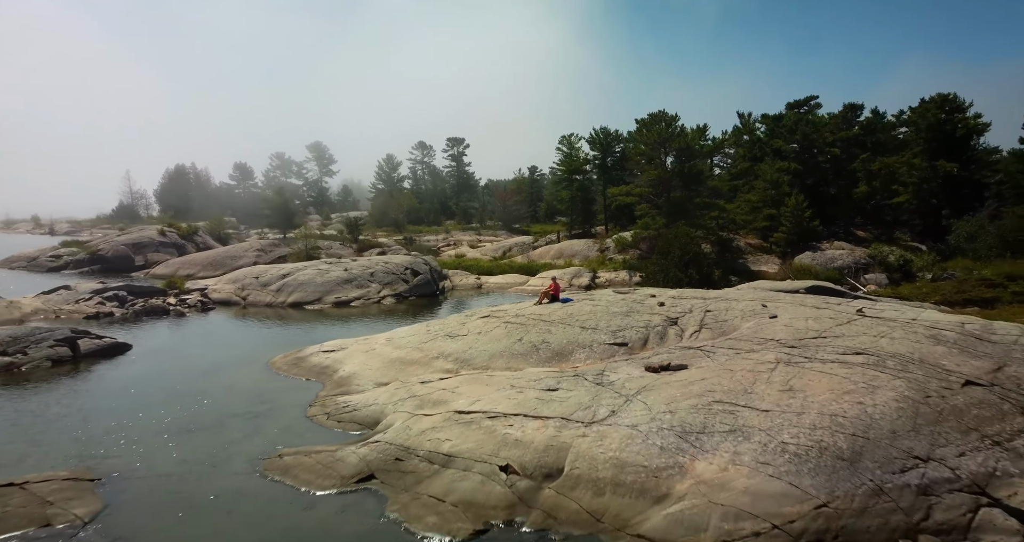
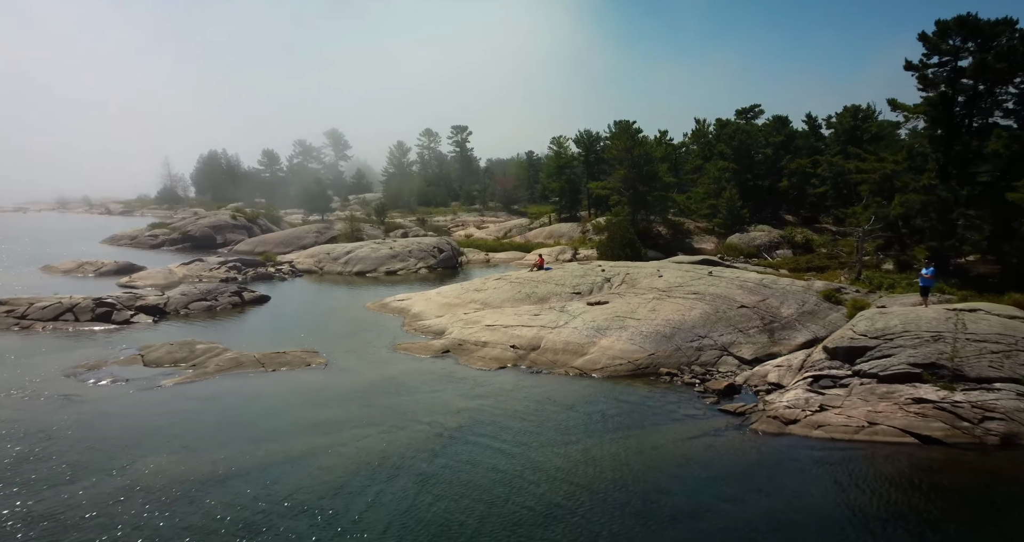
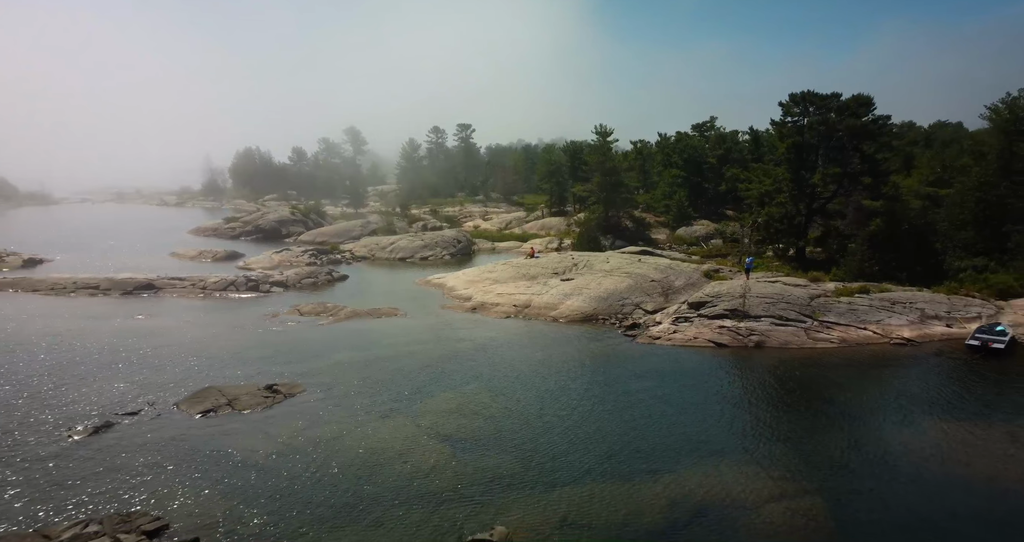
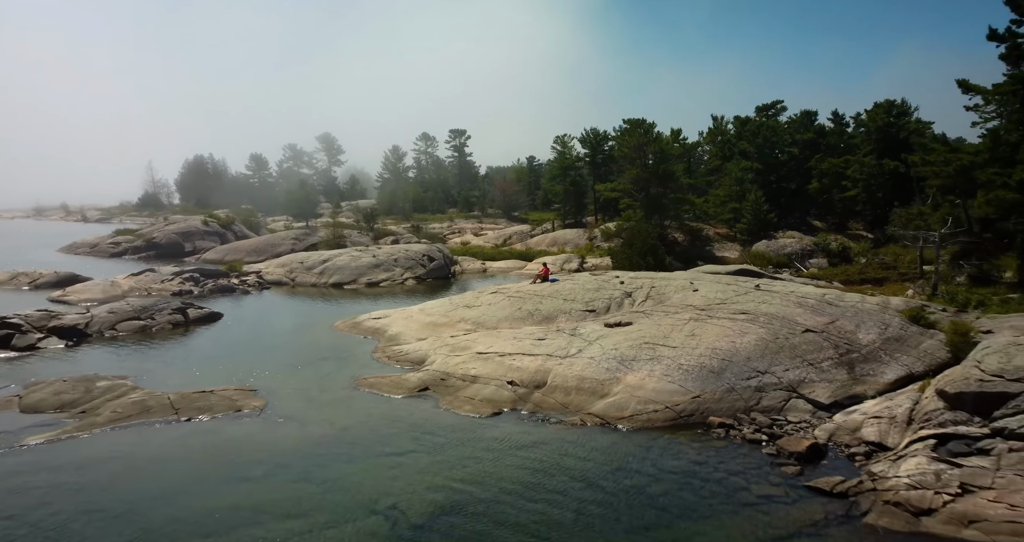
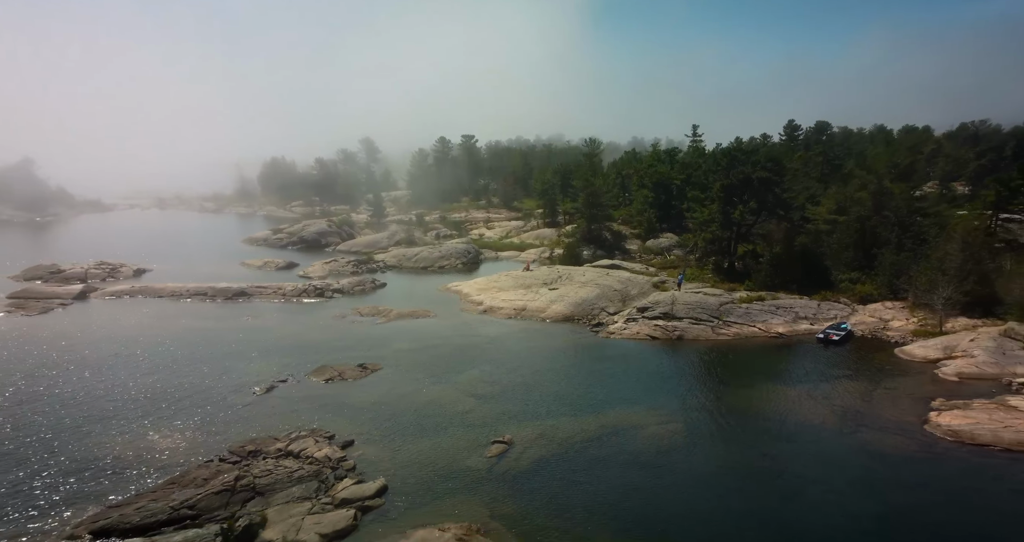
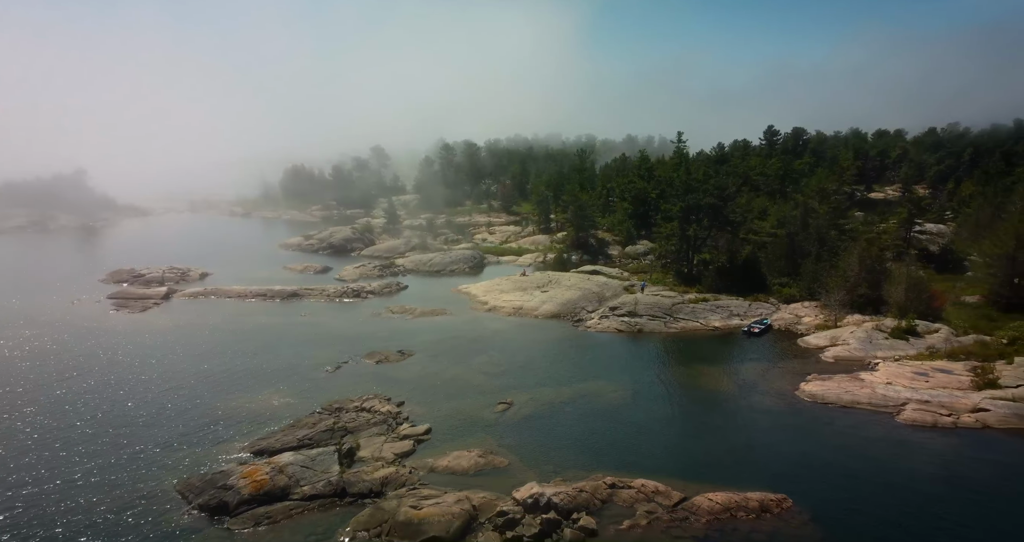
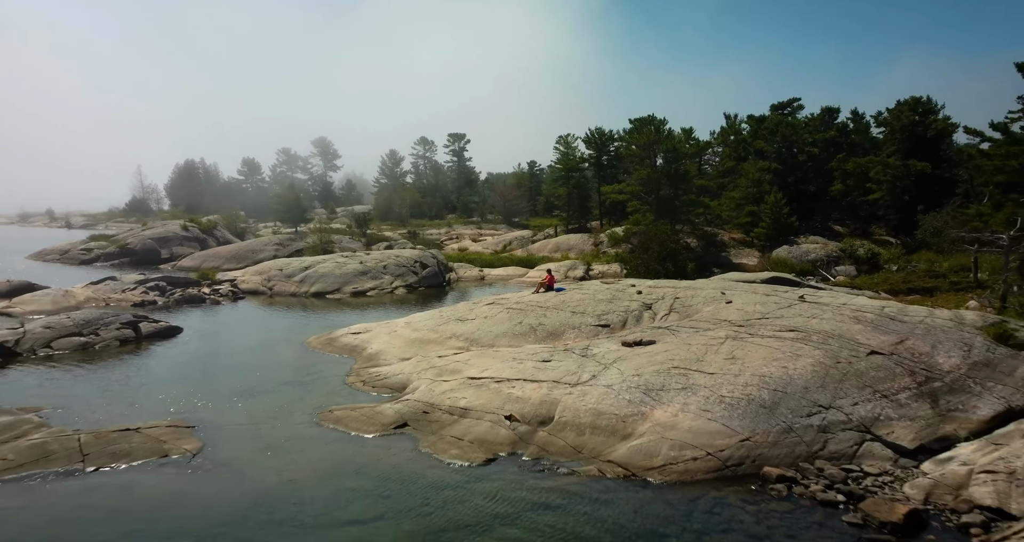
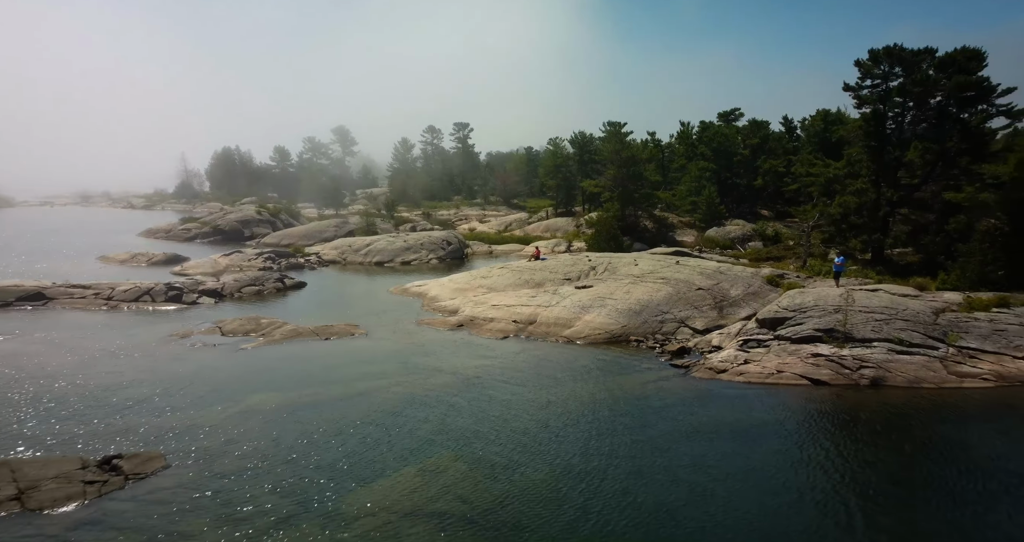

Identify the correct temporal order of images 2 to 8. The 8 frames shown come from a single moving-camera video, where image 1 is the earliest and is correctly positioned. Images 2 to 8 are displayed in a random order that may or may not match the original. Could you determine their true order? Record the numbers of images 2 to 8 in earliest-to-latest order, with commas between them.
7, 4, 2, 8, 3, 5, 6
